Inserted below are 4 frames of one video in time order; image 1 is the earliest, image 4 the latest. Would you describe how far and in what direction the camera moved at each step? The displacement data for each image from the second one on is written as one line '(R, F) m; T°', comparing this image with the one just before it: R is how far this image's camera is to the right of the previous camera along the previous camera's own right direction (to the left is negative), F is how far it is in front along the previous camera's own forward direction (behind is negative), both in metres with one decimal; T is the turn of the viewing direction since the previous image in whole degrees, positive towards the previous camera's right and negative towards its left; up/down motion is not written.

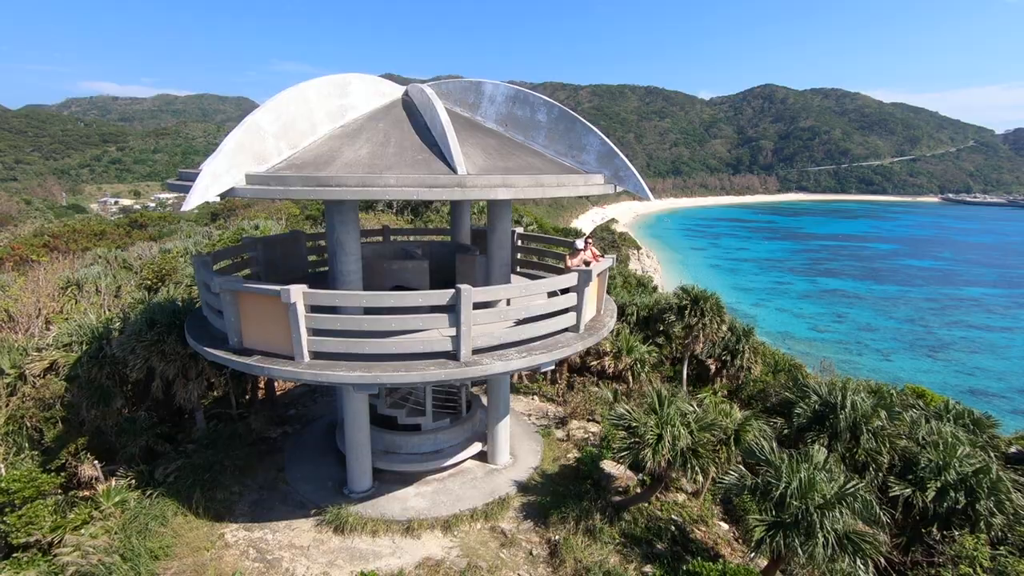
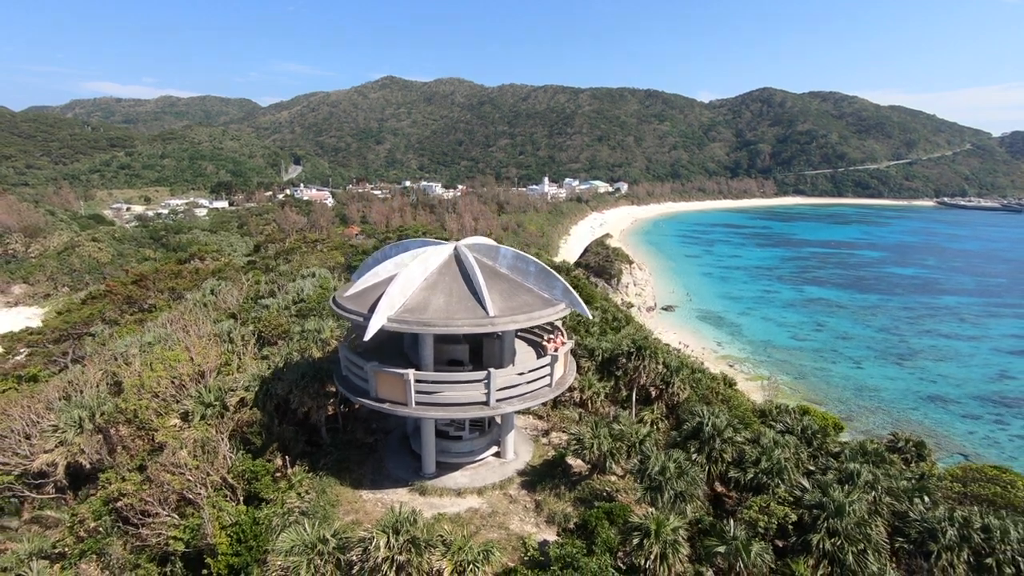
(-0.1, -6.0) m; 0°
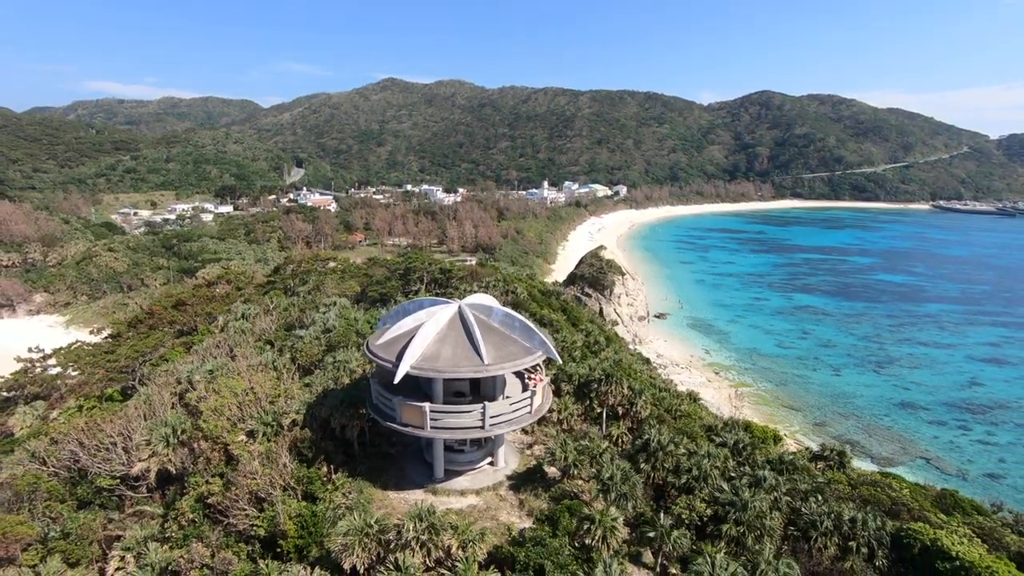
(+0.4, -4.3) m; 0°
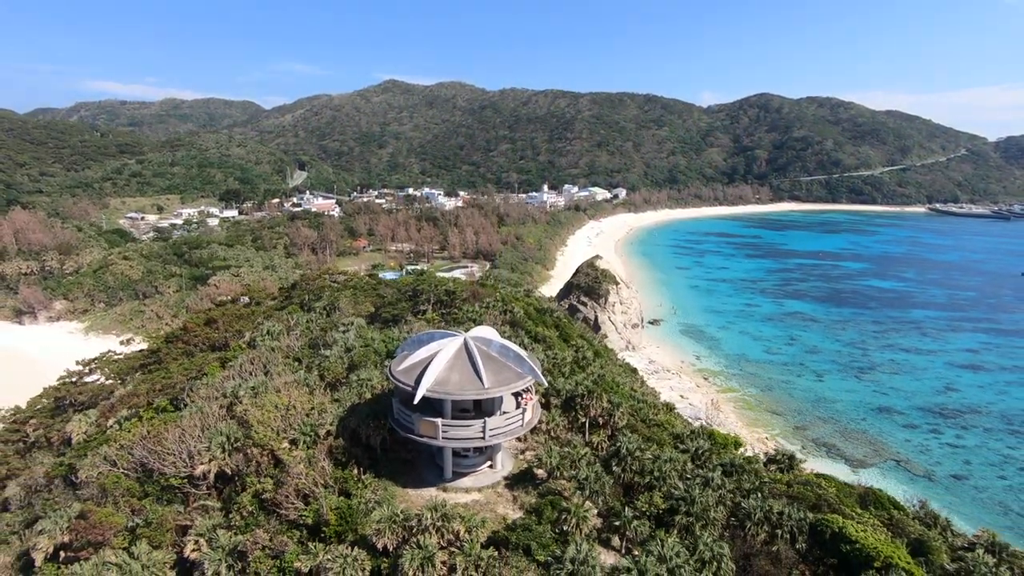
(+0.2, -4.1) m; 0°
